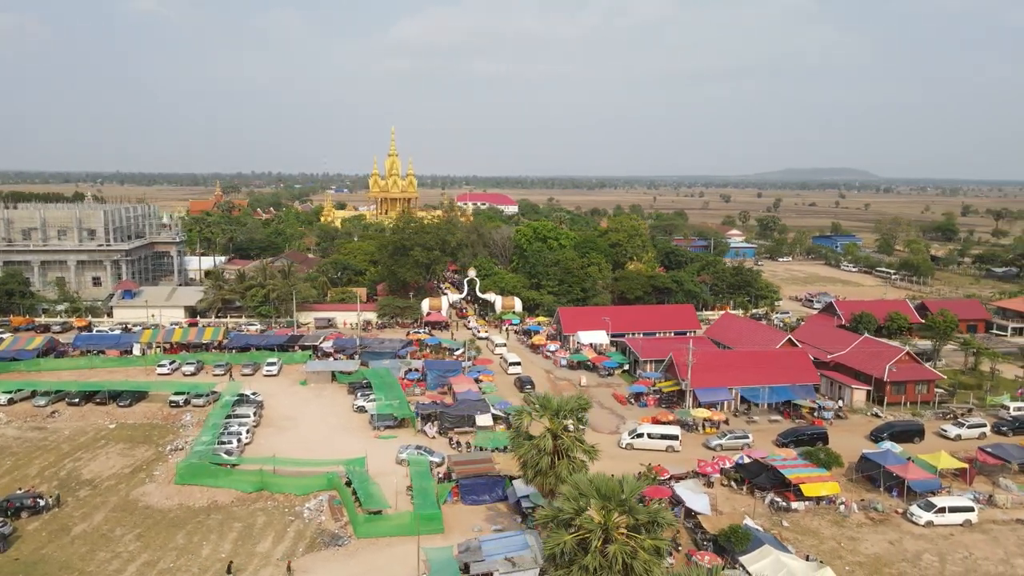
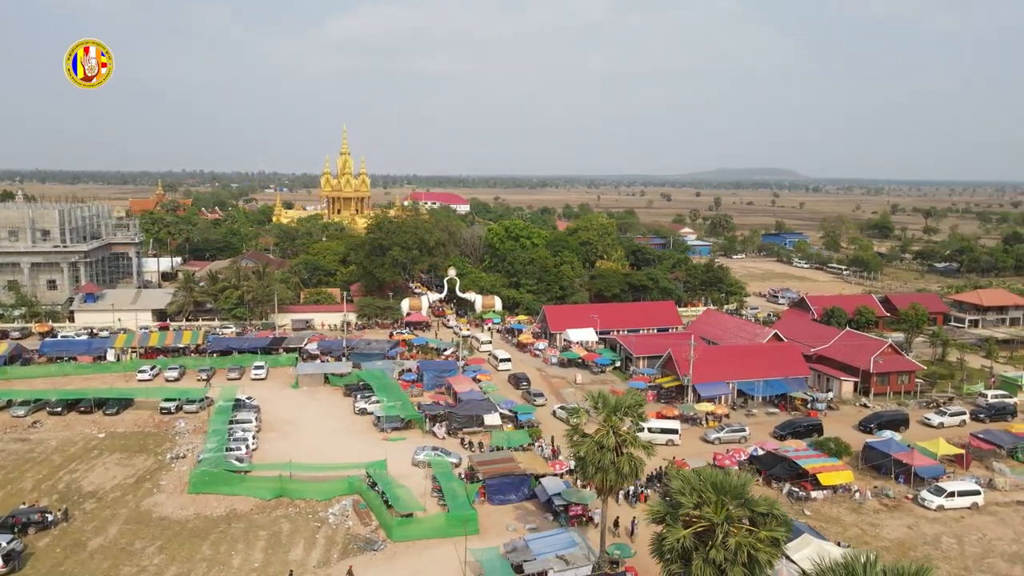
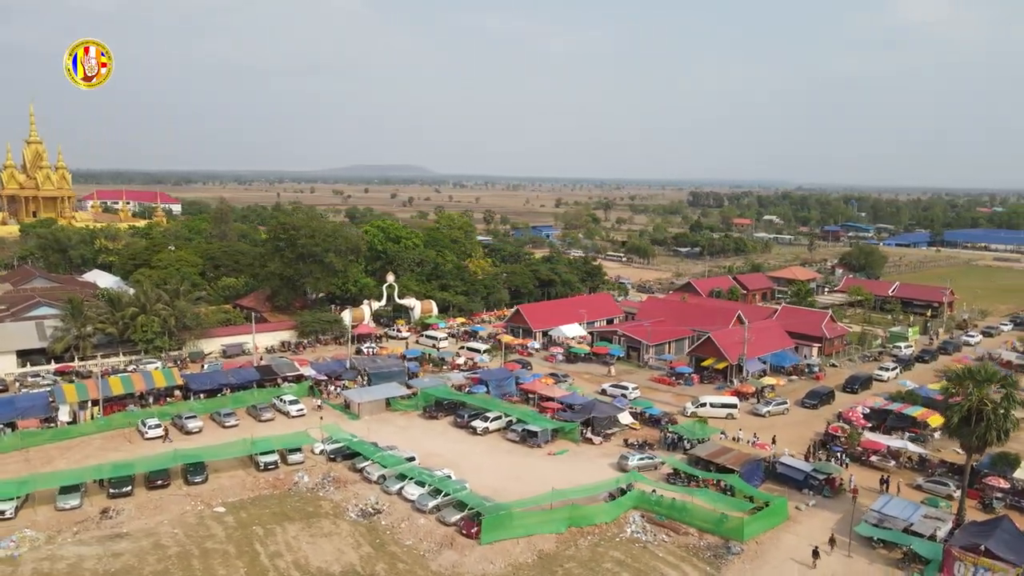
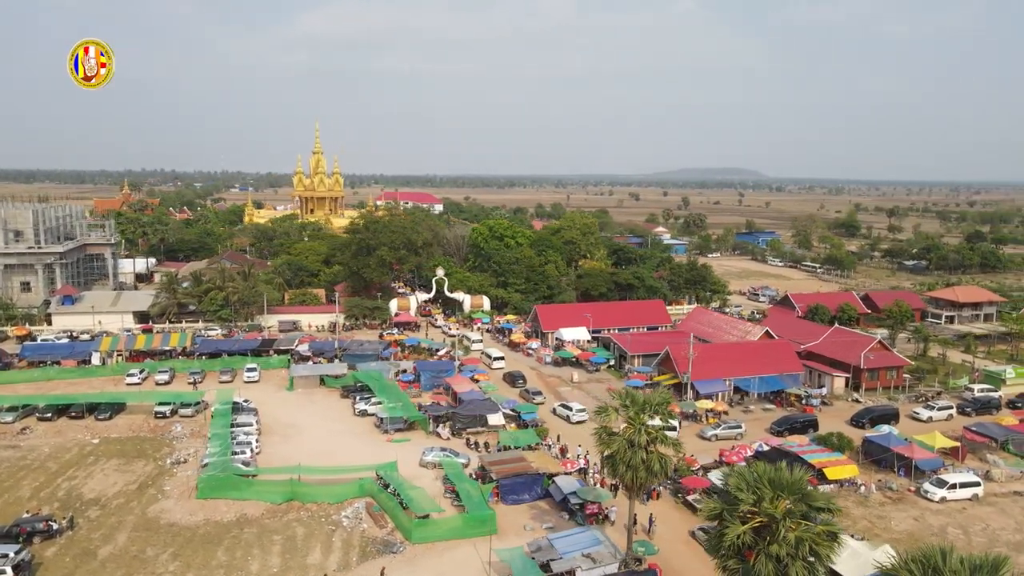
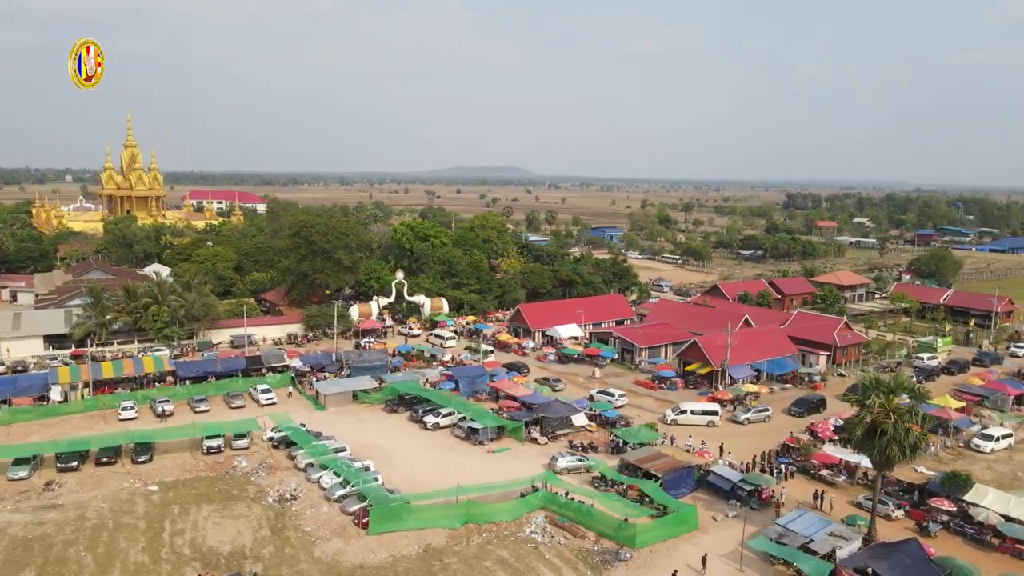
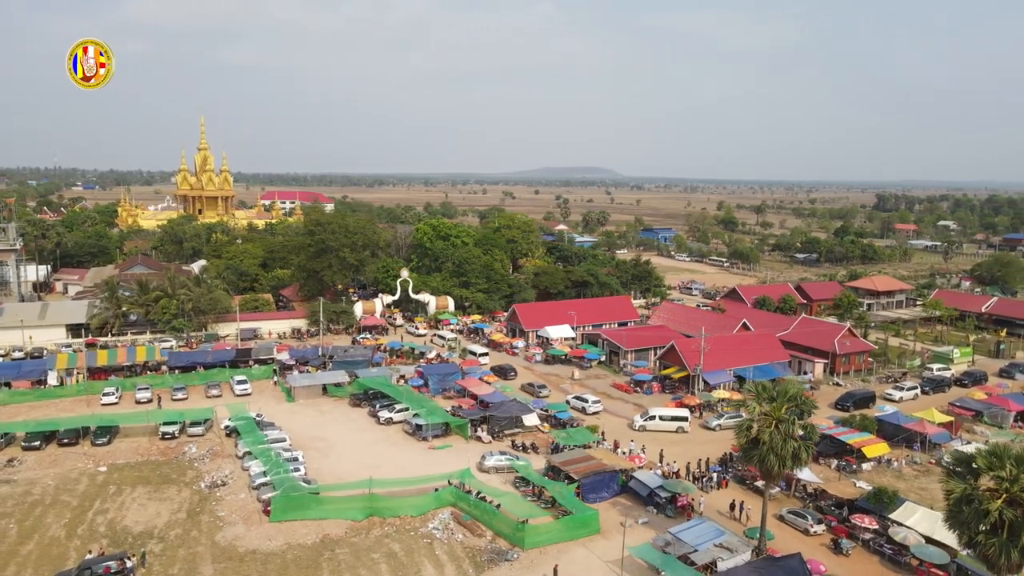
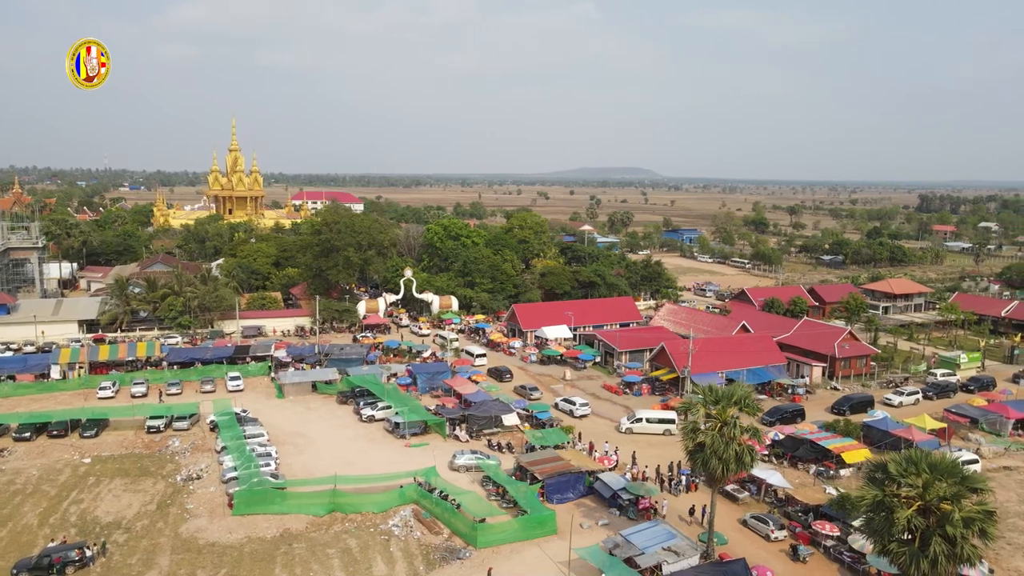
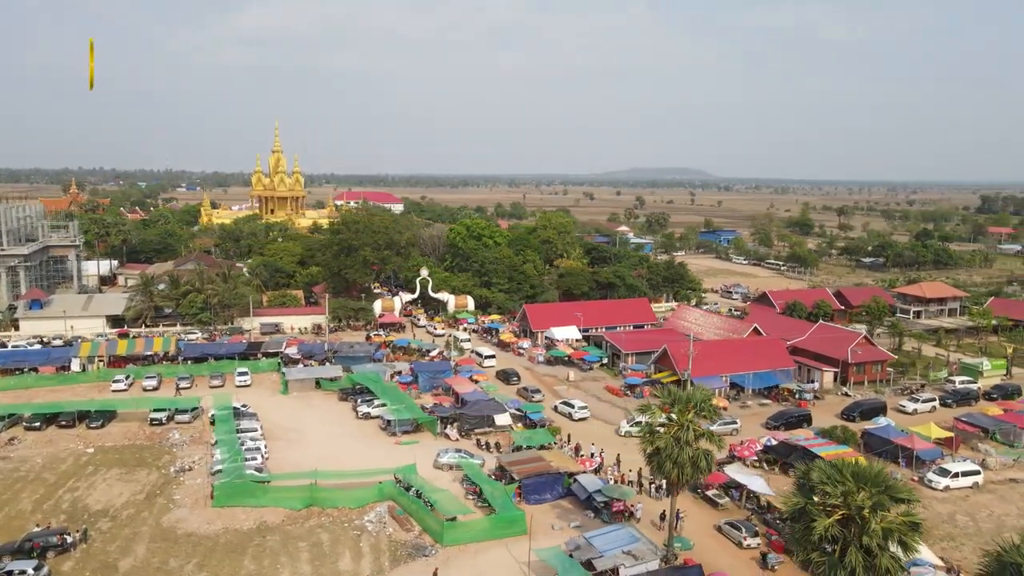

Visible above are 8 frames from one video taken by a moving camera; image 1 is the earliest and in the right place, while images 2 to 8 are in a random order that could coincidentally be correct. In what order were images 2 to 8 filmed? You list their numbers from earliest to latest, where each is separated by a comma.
2, 4, 8, 7, 6, 5, 3
